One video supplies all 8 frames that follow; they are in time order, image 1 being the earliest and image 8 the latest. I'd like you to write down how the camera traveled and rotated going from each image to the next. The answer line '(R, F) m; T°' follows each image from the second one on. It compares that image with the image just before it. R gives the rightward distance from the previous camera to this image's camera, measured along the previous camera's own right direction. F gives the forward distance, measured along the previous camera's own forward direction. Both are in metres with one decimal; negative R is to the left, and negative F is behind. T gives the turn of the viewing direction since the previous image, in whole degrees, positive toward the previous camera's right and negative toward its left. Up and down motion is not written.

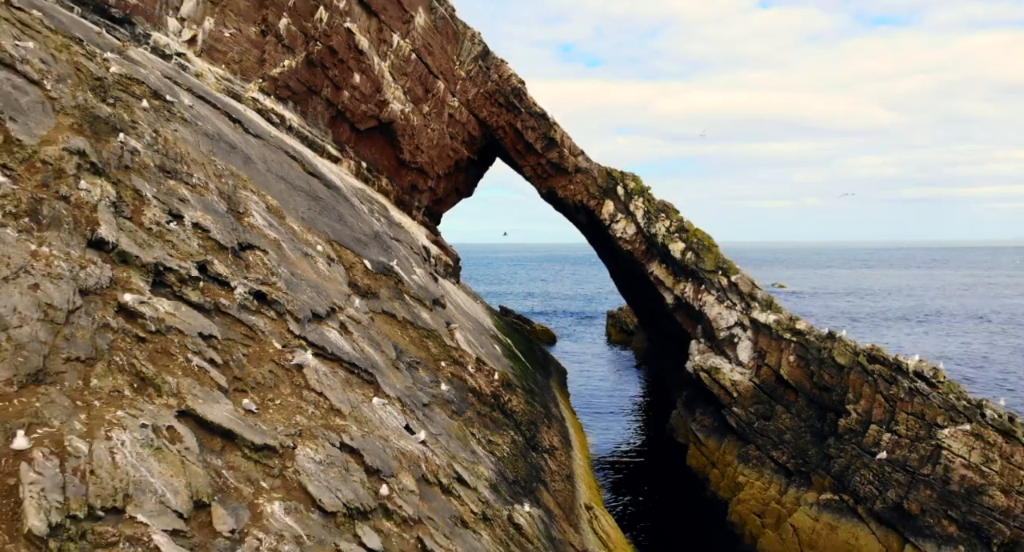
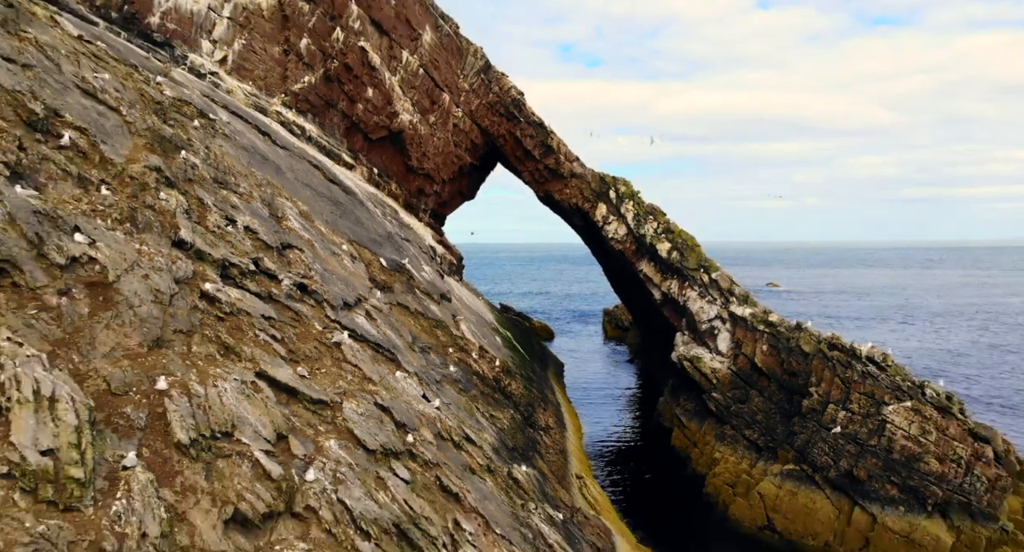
(0.0, -2.6) m; 0°
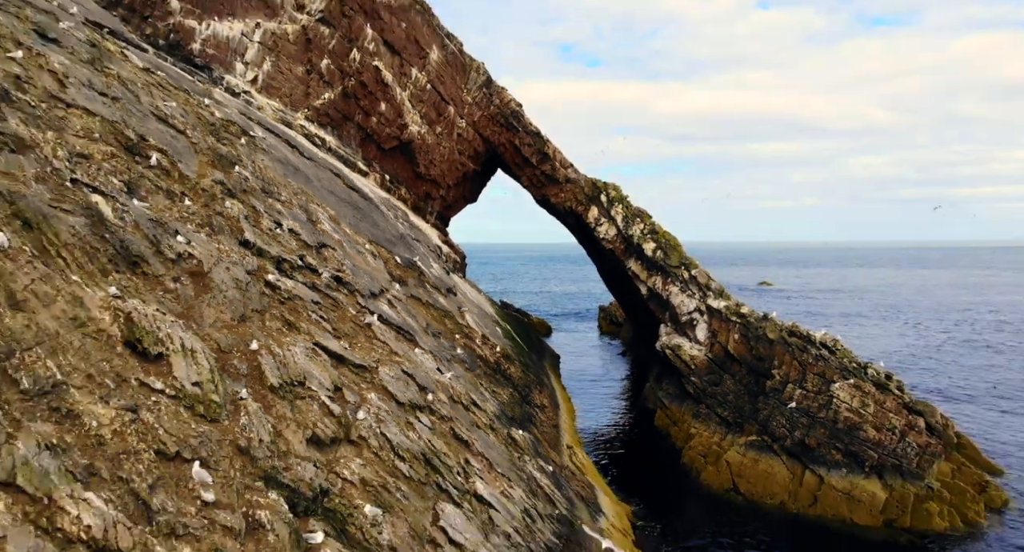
(0.0, -3.3) m; 0°
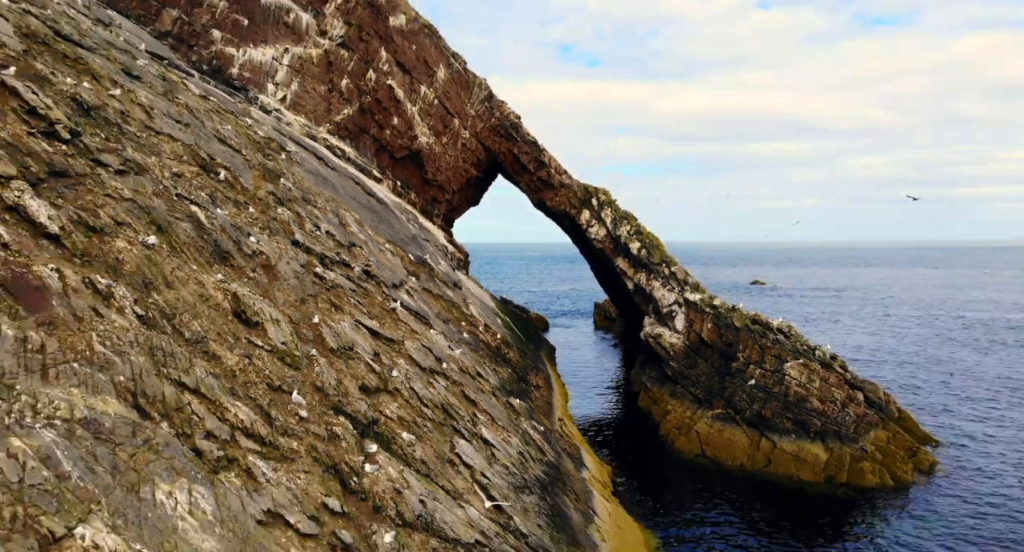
(+0.1, -4.0) m; 0°
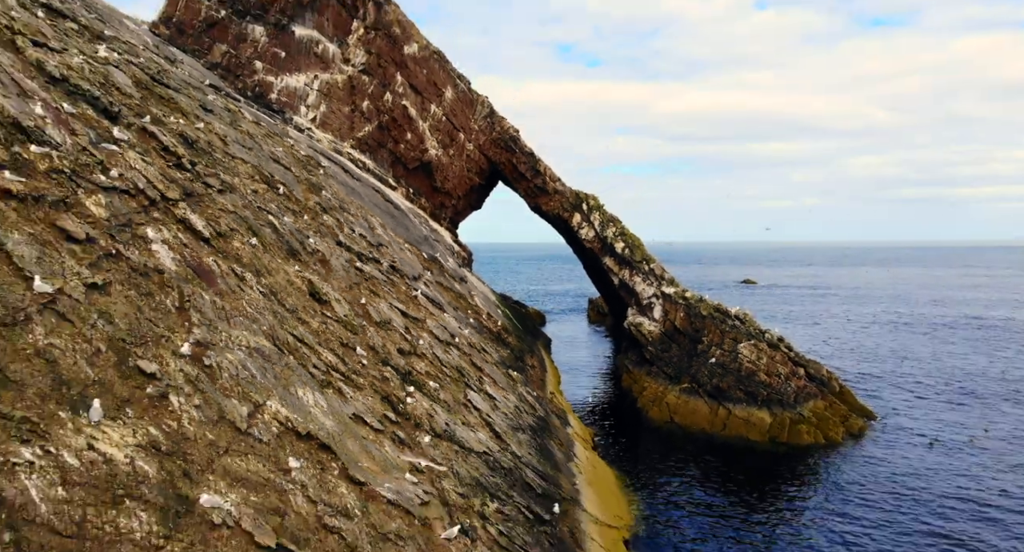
(+0.1, -5.4) m; 0°
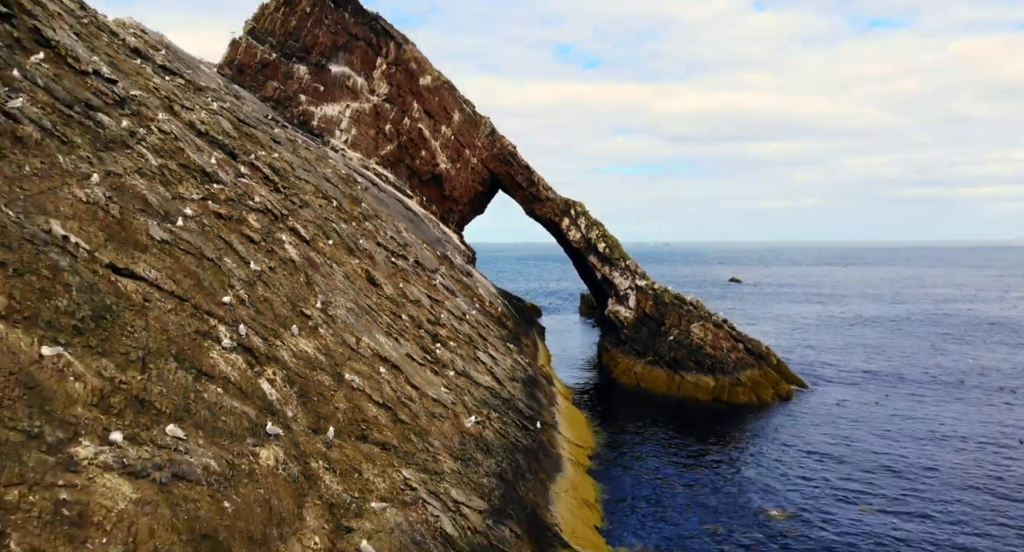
(+0.1, -8.2) m; 0°
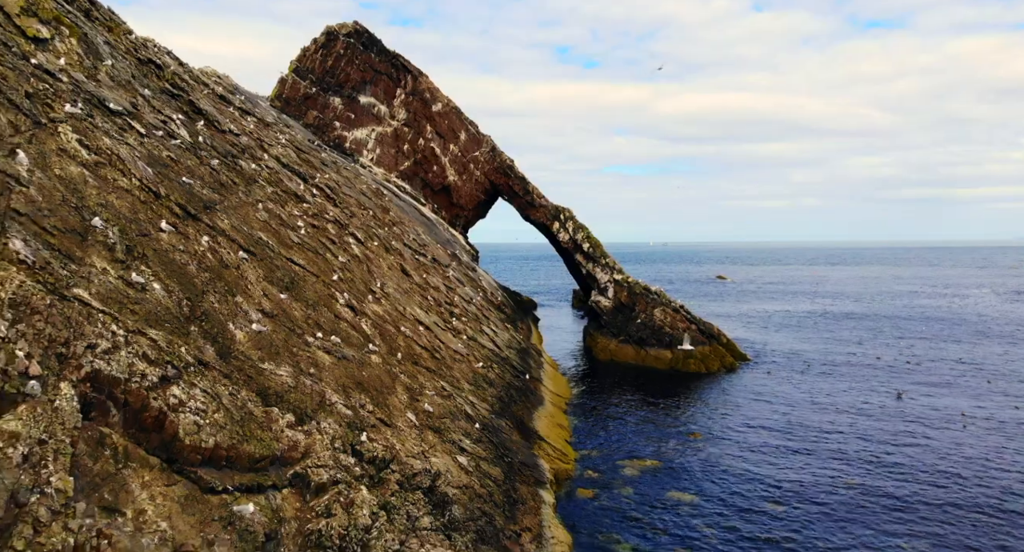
(+0.2, -9.8) m; 0°
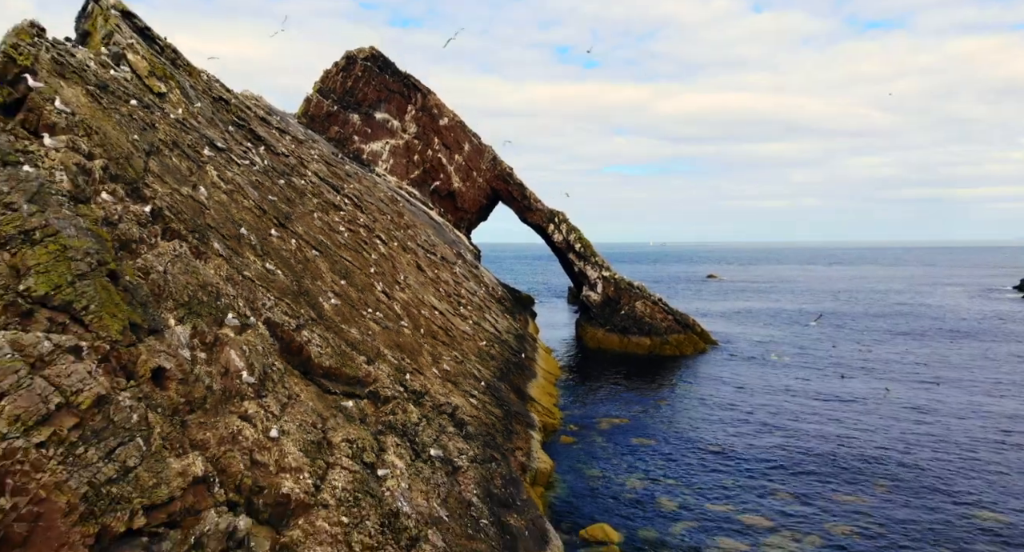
(+0.1, -7.2) m; 0°
